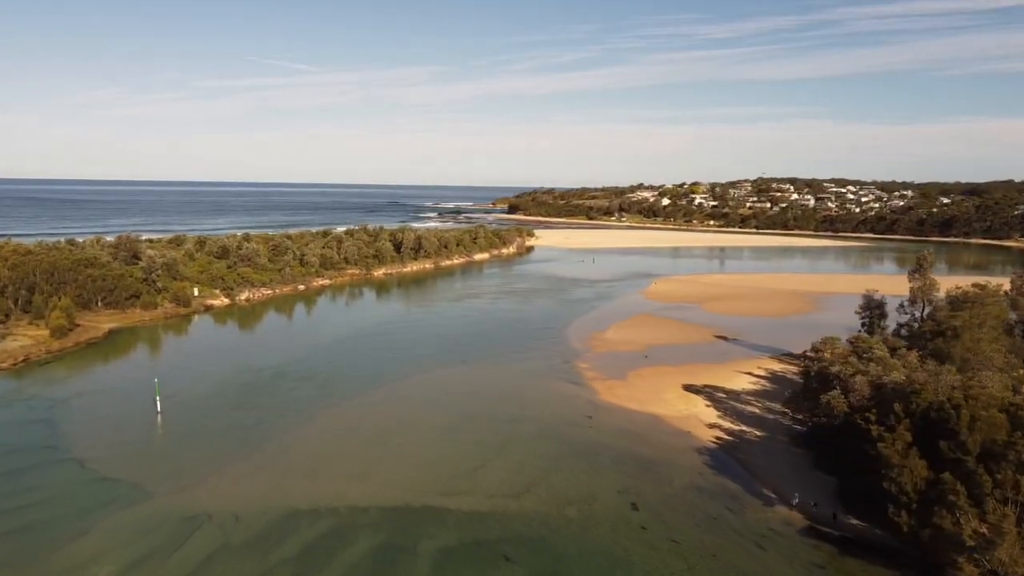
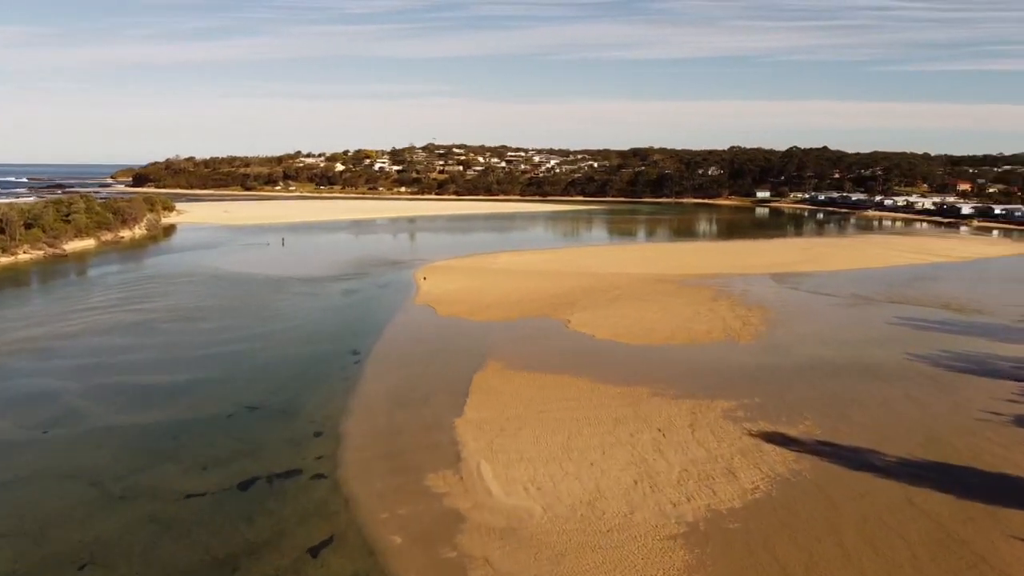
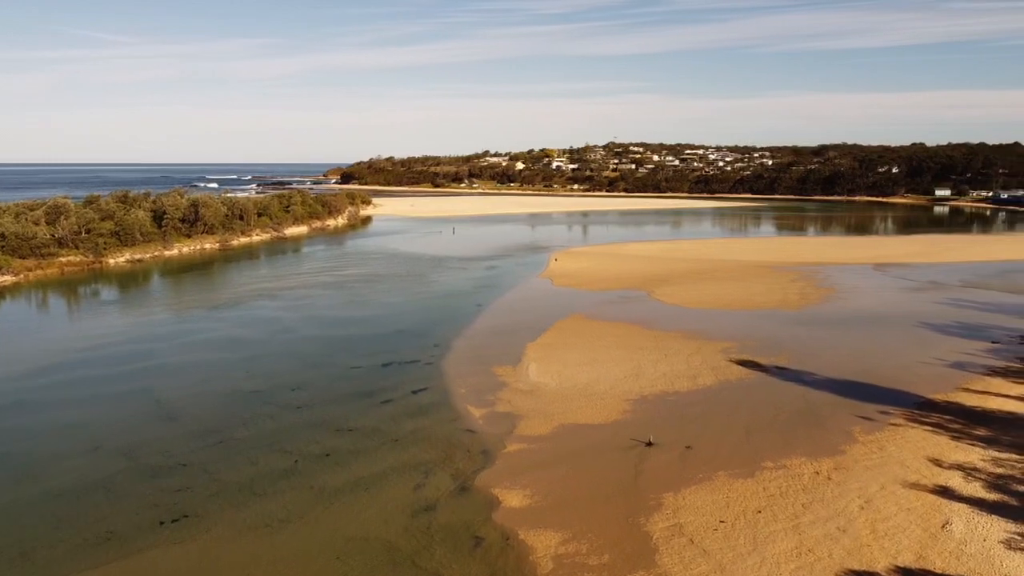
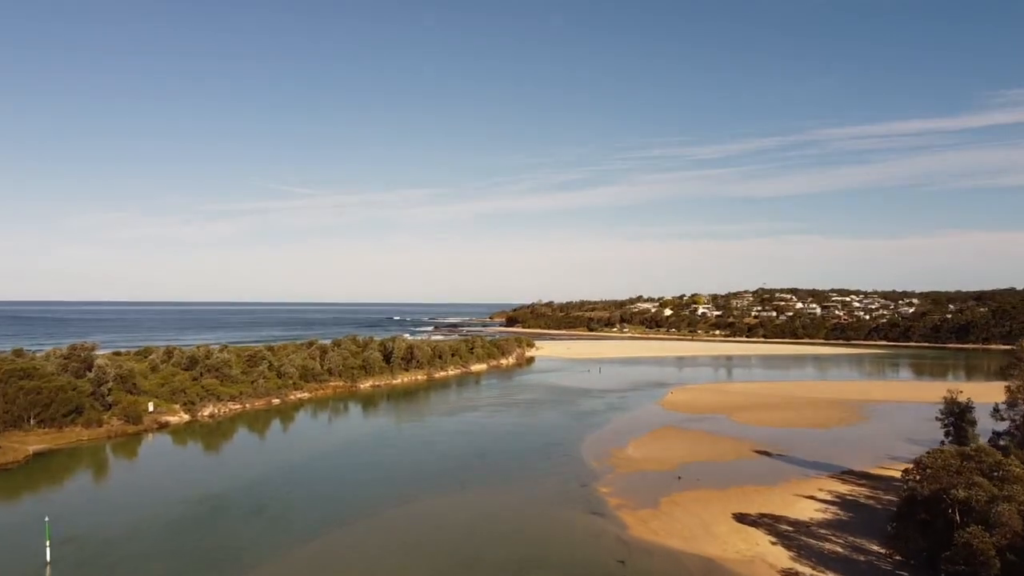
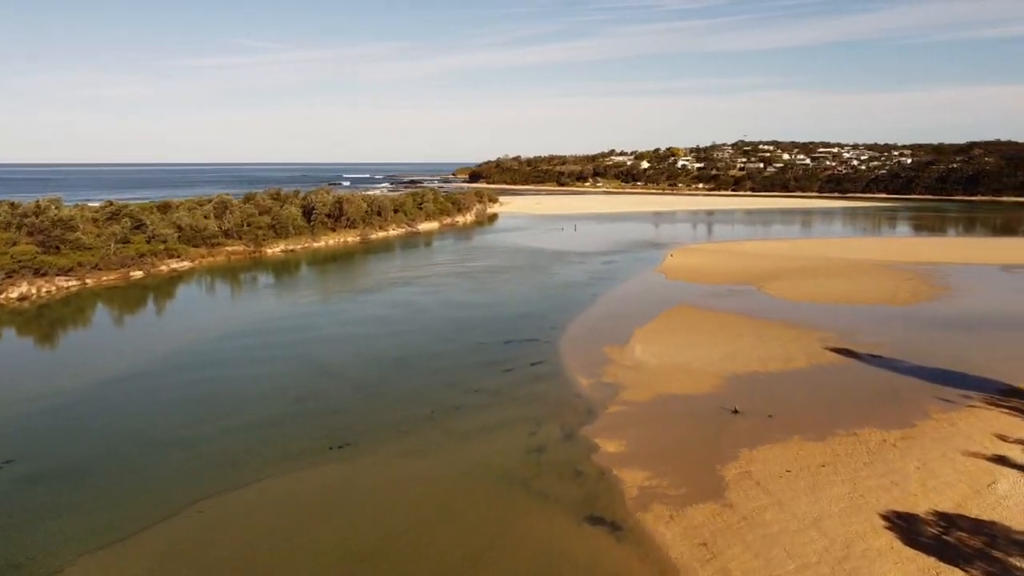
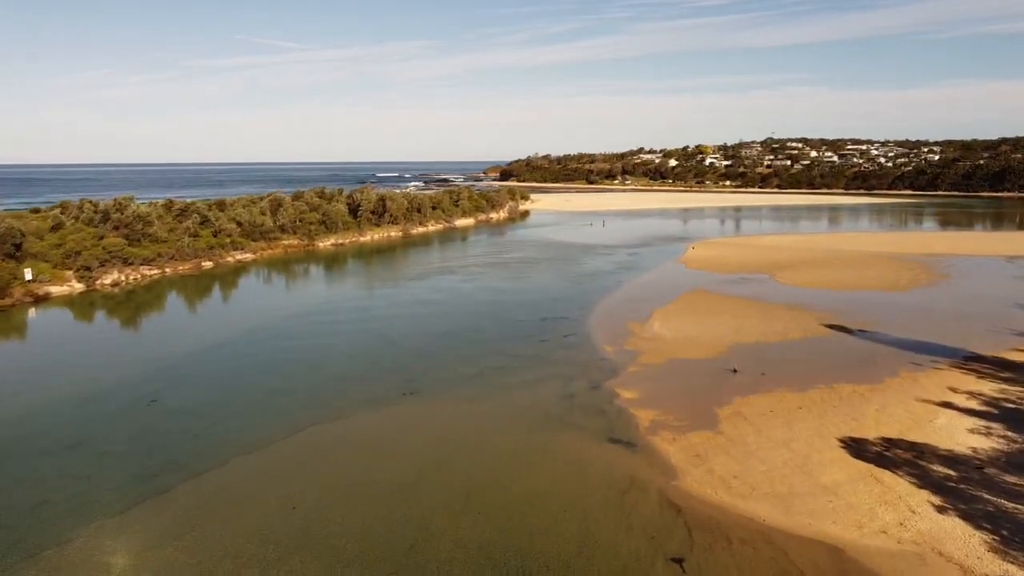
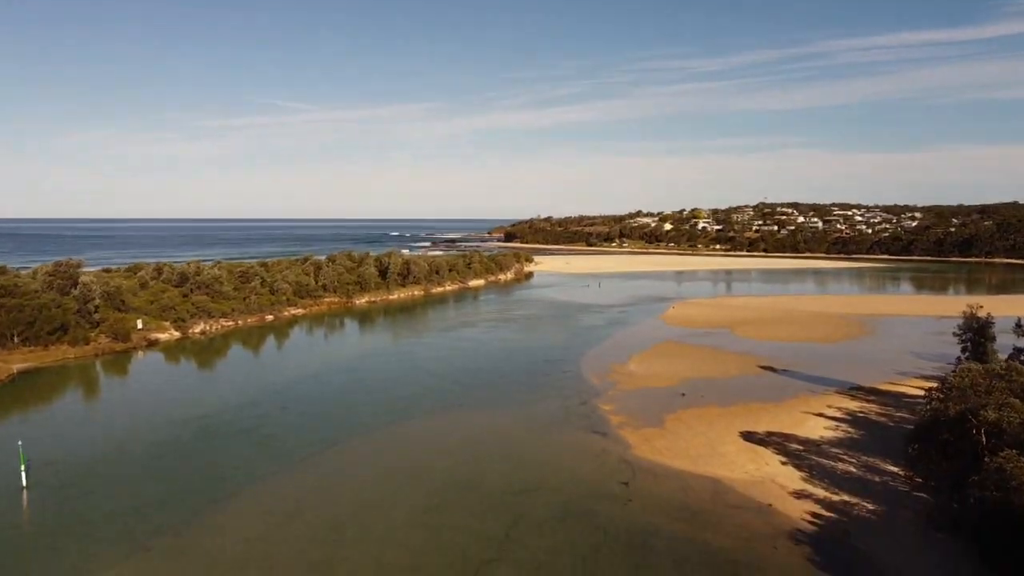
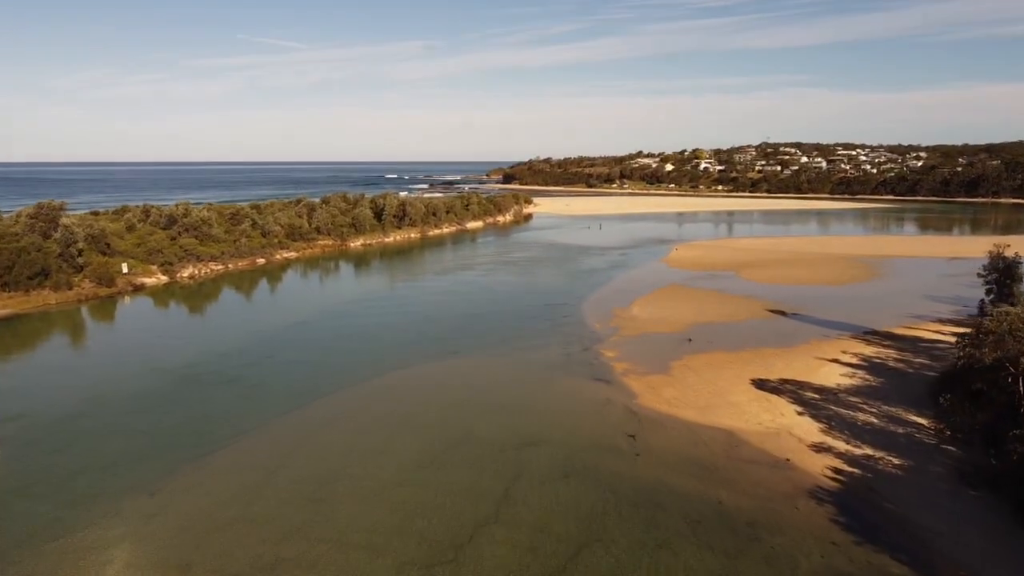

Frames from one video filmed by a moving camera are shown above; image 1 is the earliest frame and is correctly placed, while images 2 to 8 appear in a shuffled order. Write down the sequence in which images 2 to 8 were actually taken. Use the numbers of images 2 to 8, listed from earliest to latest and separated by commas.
4, 7, 8, 6, 5, 3, 2
